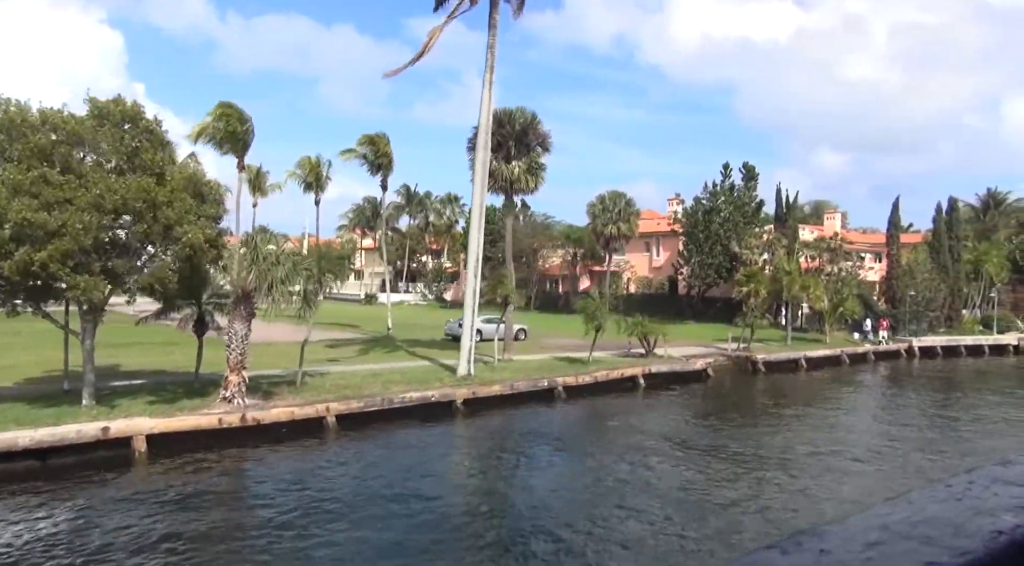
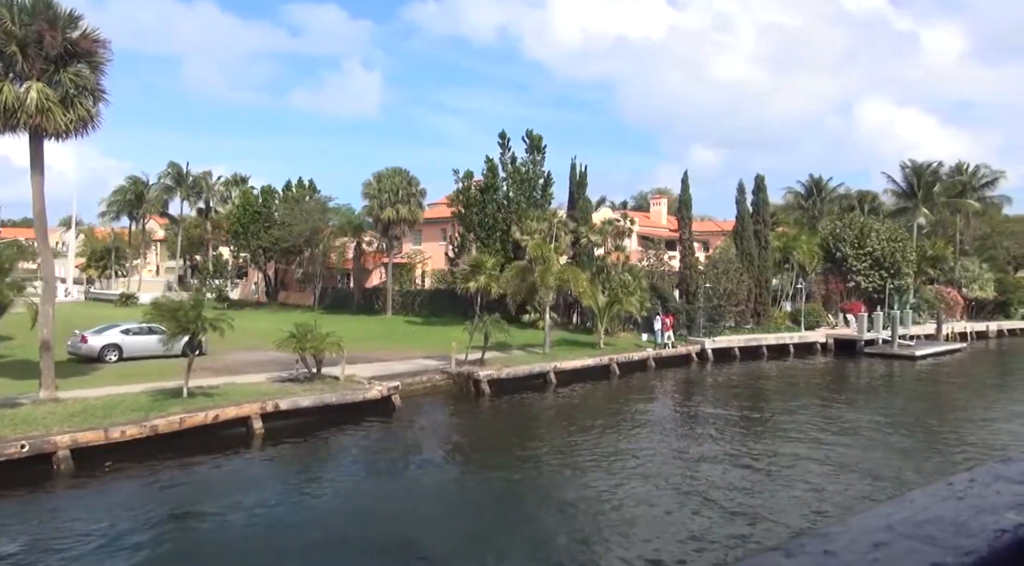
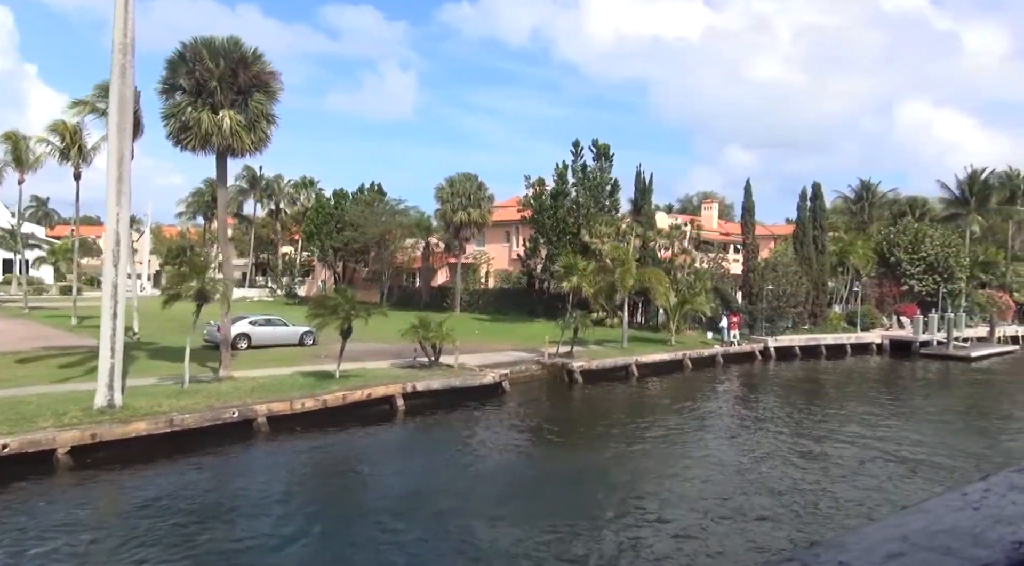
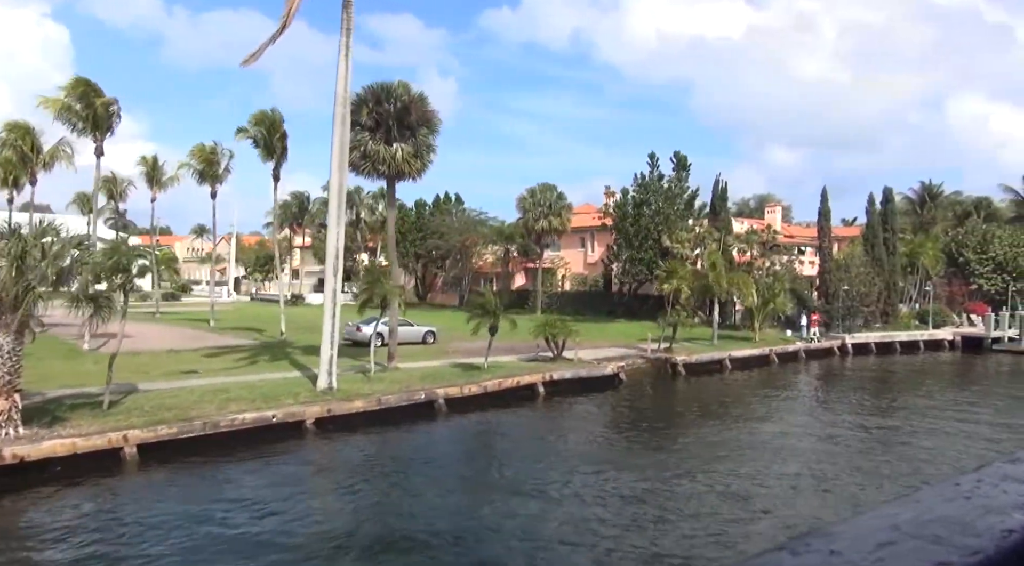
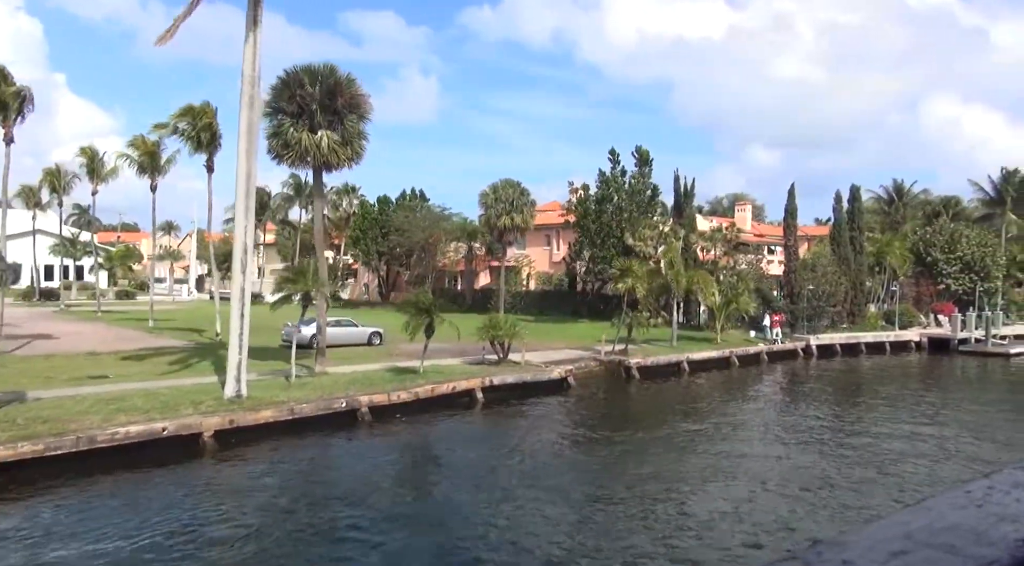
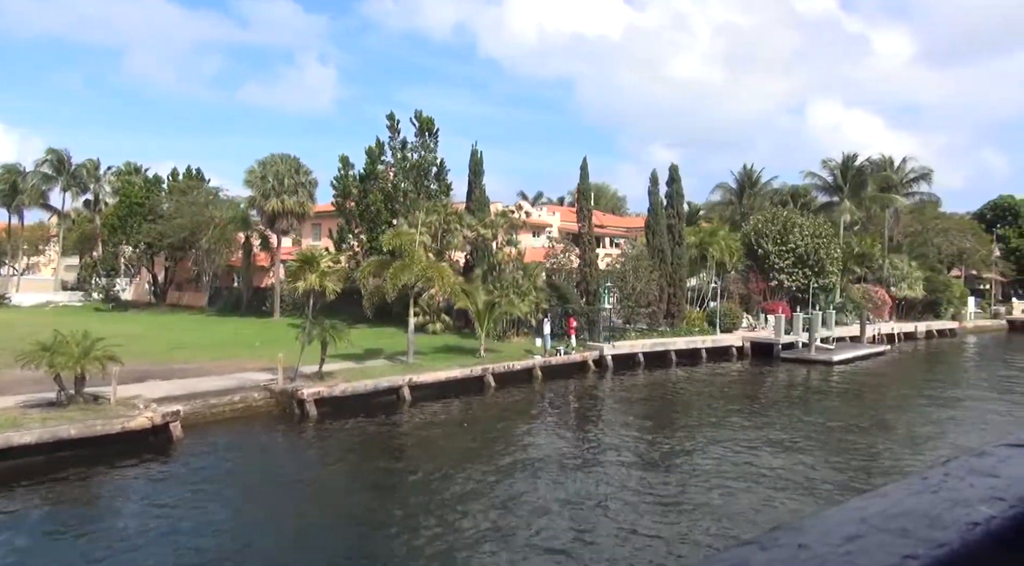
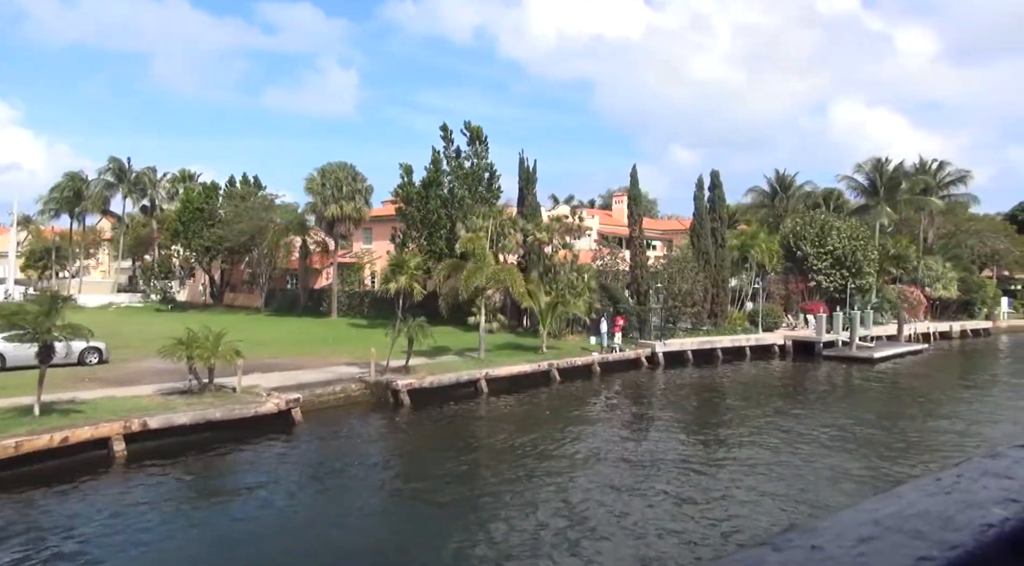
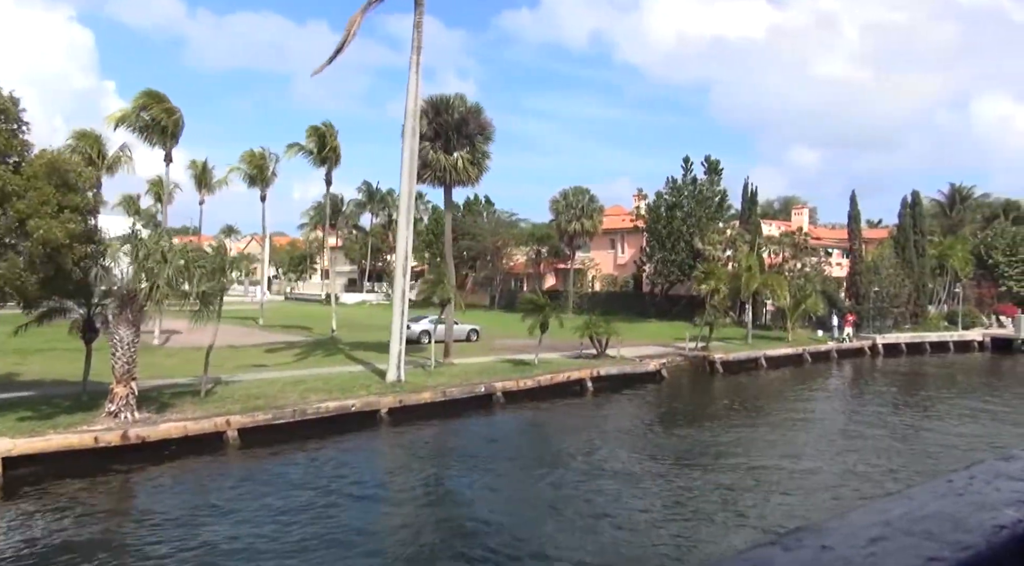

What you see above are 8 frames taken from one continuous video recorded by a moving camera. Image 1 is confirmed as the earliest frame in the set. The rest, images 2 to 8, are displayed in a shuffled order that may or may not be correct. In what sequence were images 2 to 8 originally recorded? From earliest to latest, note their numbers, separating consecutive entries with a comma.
8, 4, 5, 3, 2, 7, 6
